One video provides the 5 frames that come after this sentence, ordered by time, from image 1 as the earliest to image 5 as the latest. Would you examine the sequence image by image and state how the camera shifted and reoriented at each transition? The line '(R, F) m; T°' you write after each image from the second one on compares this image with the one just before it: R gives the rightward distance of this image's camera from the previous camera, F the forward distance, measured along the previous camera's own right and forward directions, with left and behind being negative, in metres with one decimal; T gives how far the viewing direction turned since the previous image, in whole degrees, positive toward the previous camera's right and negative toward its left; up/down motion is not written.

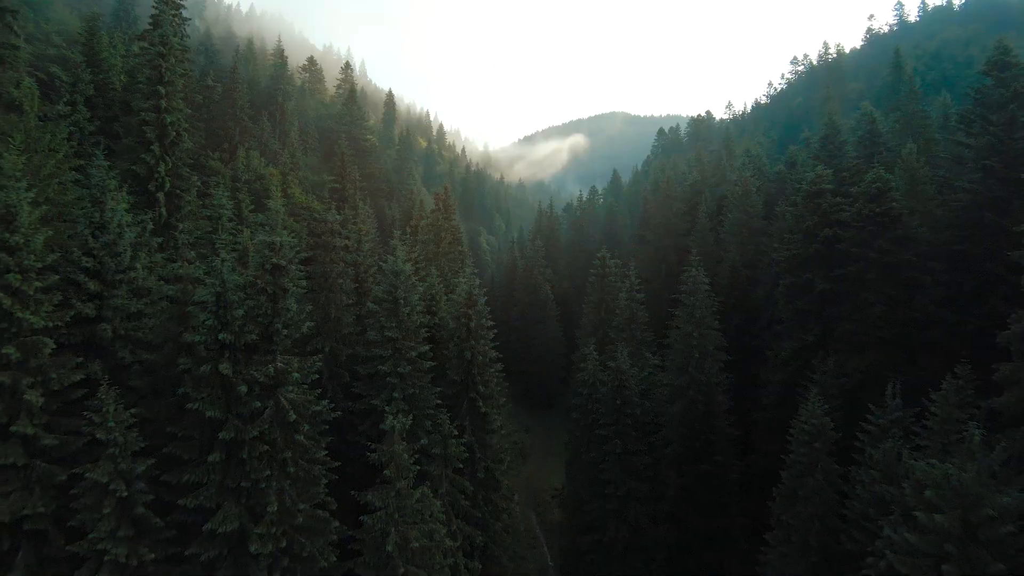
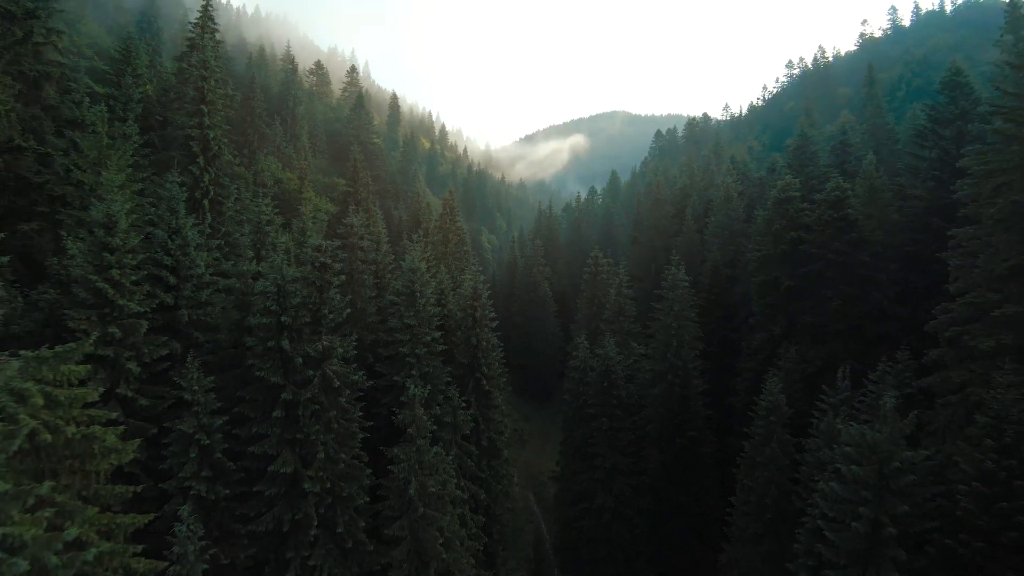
(0.0, -3.7) m; 0°
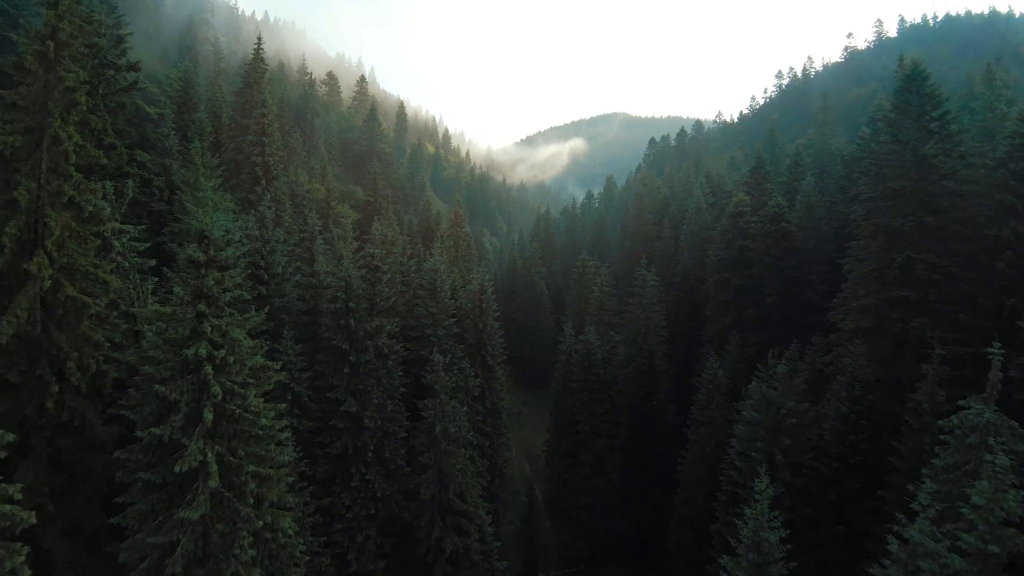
(+0.1, -7.5) m; 0°
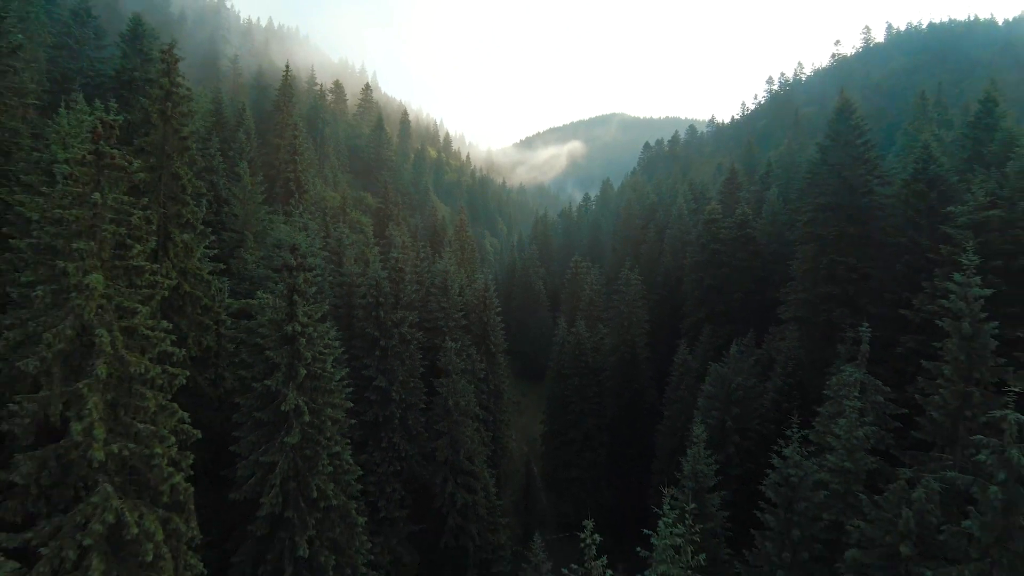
(0.0, -5.9) m; 0°
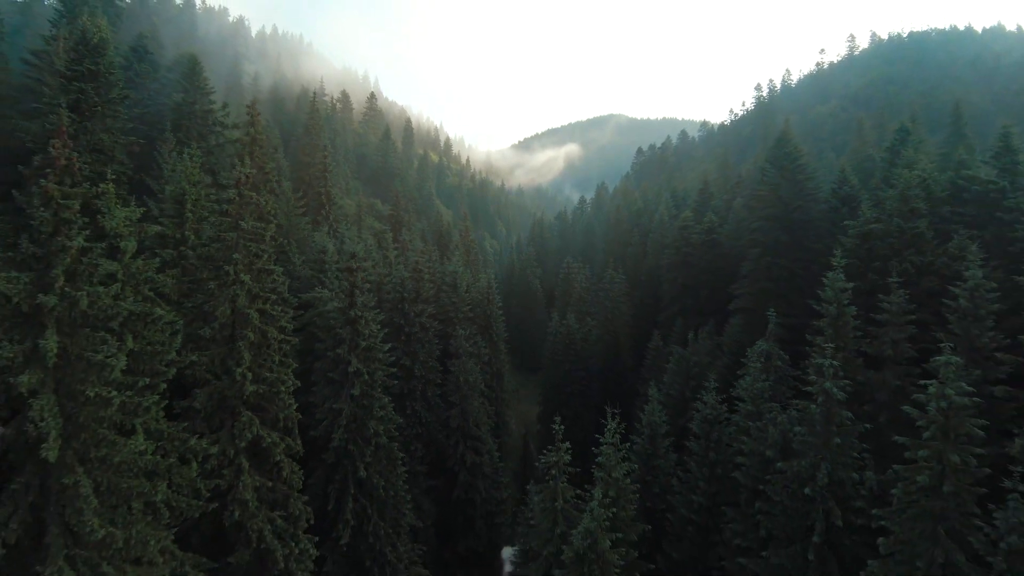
(0.0, -7.7) m; 0°
